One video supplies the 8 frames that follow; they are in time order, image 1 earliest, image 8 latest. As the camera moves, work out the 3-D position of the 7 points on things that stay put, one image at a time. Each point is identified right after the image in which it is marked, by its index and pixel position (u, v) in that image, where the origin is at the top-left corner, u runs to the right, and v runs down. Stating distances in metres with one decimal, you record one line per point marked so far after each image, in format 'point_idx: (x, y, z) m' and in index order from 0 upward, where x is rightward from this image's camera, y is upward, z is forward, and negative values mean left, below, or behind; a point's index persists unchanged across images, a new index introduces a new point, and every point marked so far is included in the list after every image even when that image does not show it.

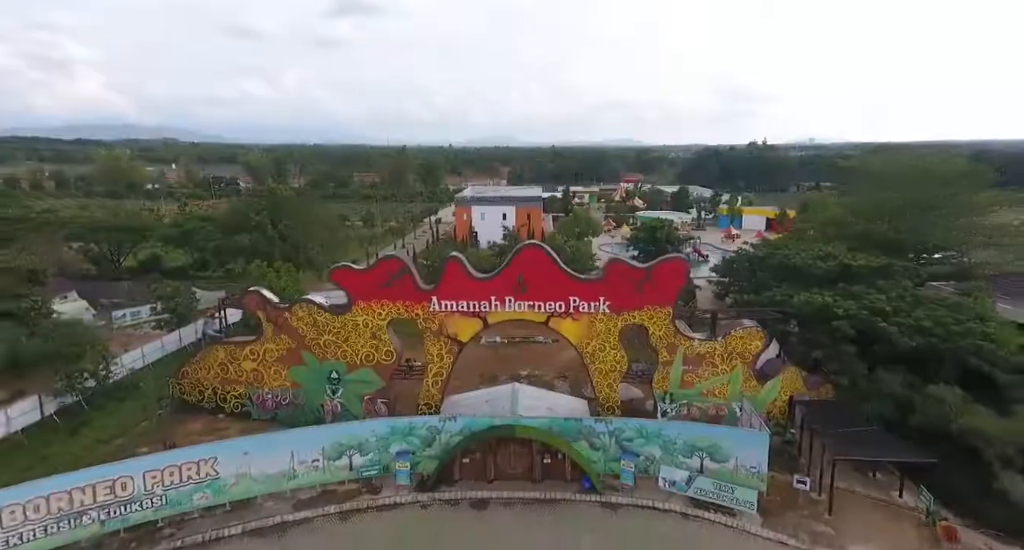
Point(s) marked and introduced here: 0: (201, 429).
0: (-9.3, -4.6, +16.5) m
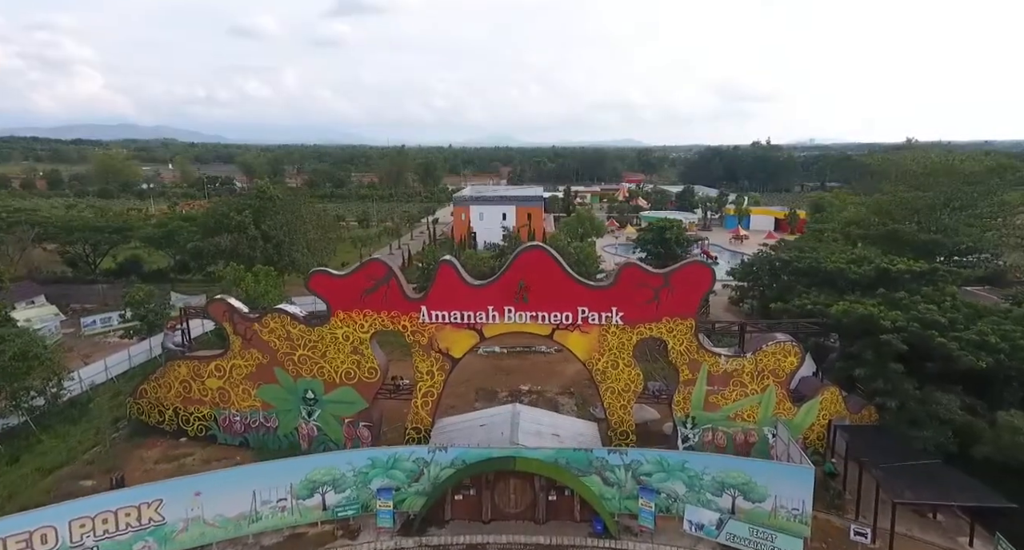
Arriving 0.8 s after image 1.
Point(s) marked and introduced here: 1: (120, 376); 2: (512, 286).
0: (-9.3, -4.8, +14.5) m
1: (-13.9, -3.6, +19.6) m
2: (0.0, -0.3, +14.3) m
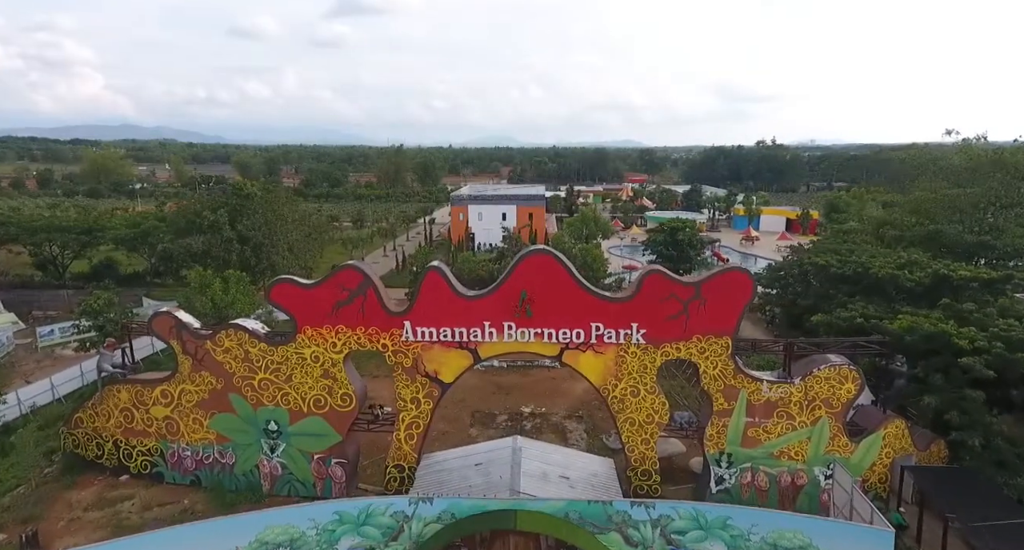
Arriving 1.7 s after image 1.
0: (-9.3, -5.0, +12.2) m
1: (-13.9, -3.8, +17.3) m
2: (0.0, -0.5, +12.0) m
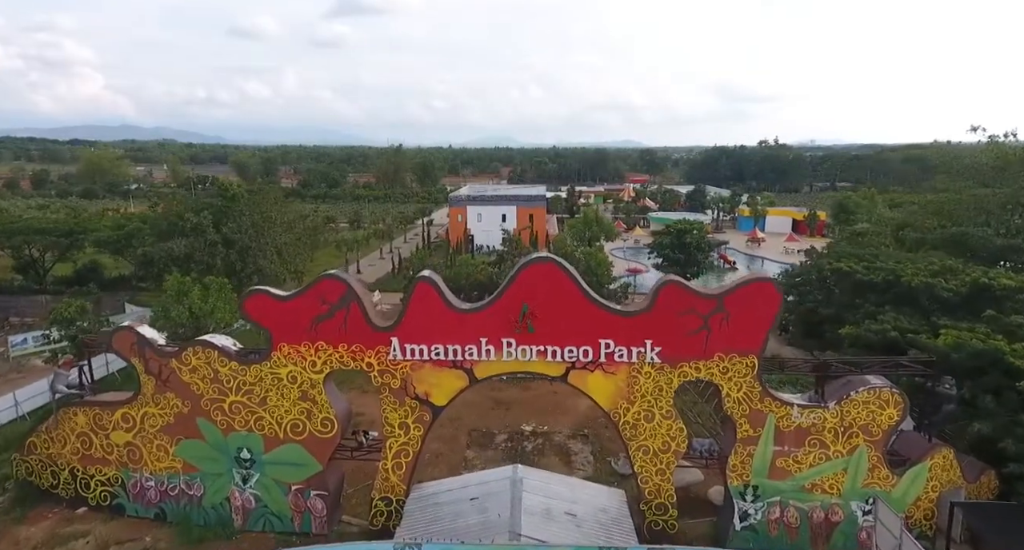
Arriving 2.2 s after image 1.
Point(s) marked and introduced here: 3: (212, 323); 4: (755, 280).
0: (-9.3, -5.2, +10.9) m
1: (-13.9, -4.0, +16.1) m
2: (0.0, -0.7, +10.7) m
3: (-9.4, -1.6, +17.2) m
4: (+4.5, -0.1, +10.2) m
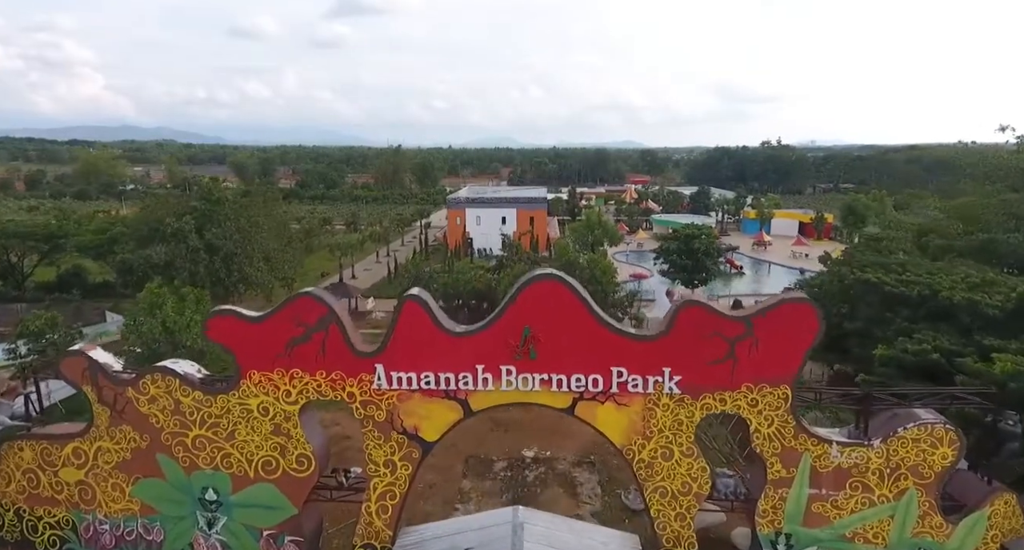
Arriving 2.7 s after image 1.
0: (-9.3, -5.5, +9.7) m
1: (-13.9, -4.3, +14.8) m
2: (0.0, -1.0, +9.5) m
3: (-9.4, -1.9, +15.9) m
4: (+4.5, -0.4, +9.0) m
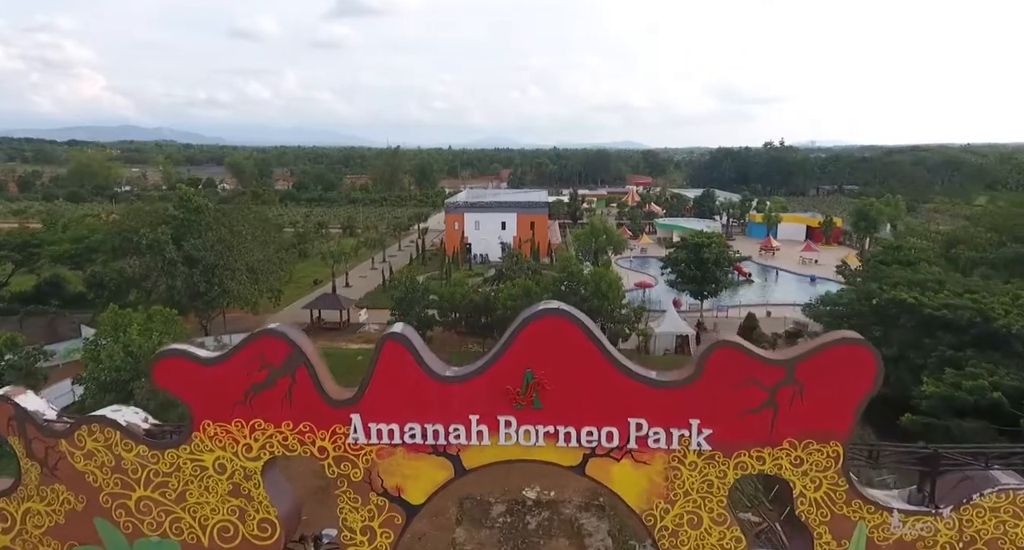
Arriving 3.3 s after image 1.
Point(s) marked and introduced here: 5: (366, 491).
0: (-9.3, -6.0, +8.2) m
1: (-13.9, -4.8, +13.3) m
2: (0.0, -1.5, +8.0) m
3: (-9.4, -2.4, +14.4) m
4: (+4.5, -0.9, +7.5) m
5: (-2.2, -3.2, +8.3) m
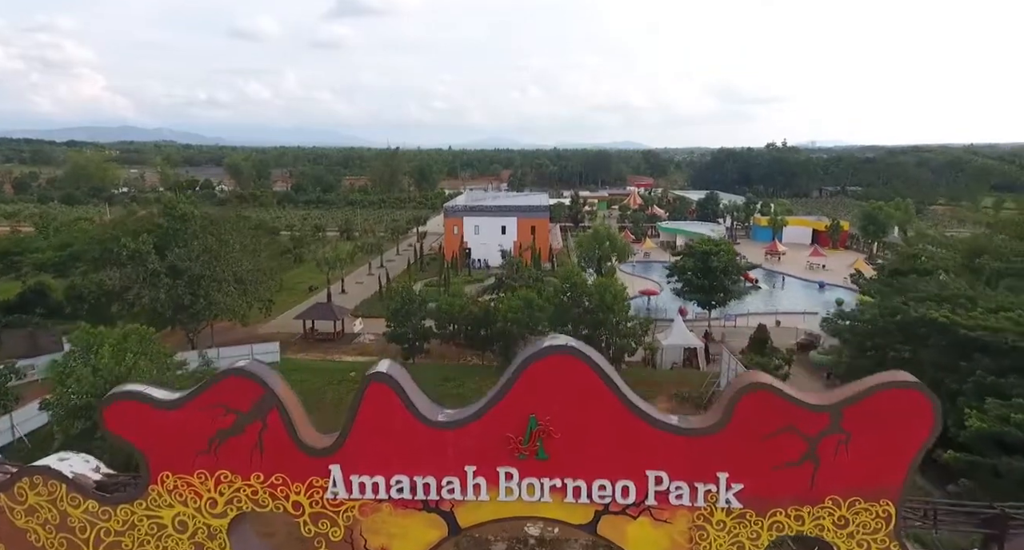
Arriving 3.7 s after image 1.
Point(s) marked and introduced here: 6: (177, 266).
0: (-9.3, -6.4, +7.2) m
1: (-13.9, -5.2, +12.3) m
2: (0.0, -1.9, +7.0) m
3: (-9.4, -2.8, +13.4) m
4: (+4.5, -1.3, +6.5) m
5: (-2.2, -3.6, +7.3) m
6: (-11.8, +0.3, +19.4) m
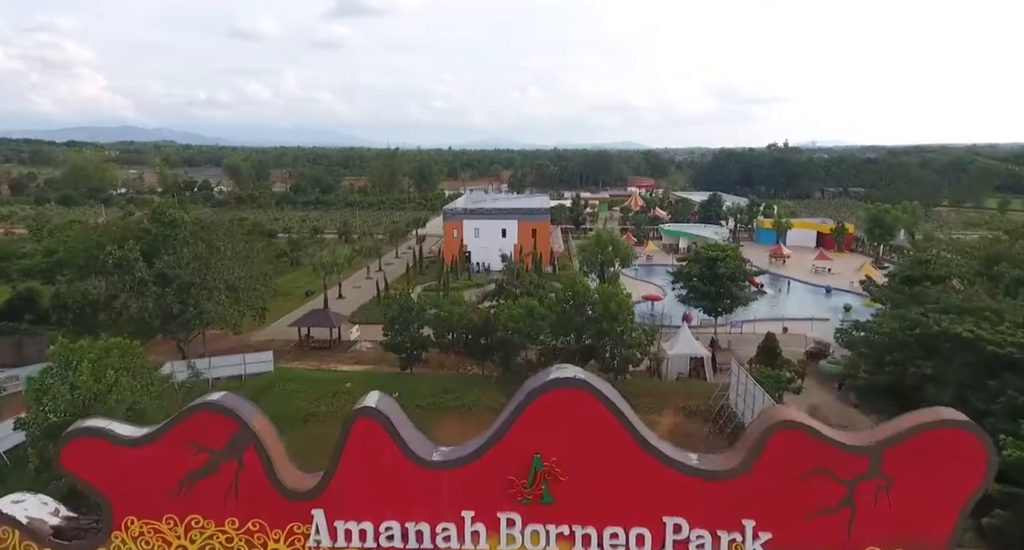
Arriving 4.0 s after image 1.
0: (-9.3, -6.7, +6.5) m
1: (-13.9, -5.5, +11.6) m
2: (0.0, -2.2, +6.3) m
3: (-9.3, -3.1, +12.7) m
4: (+4.6, -1.6, +5.8) m
5: (-2.1, -3.9, +6.6) m
6: (-11.8, 0.0, +18.7) m
